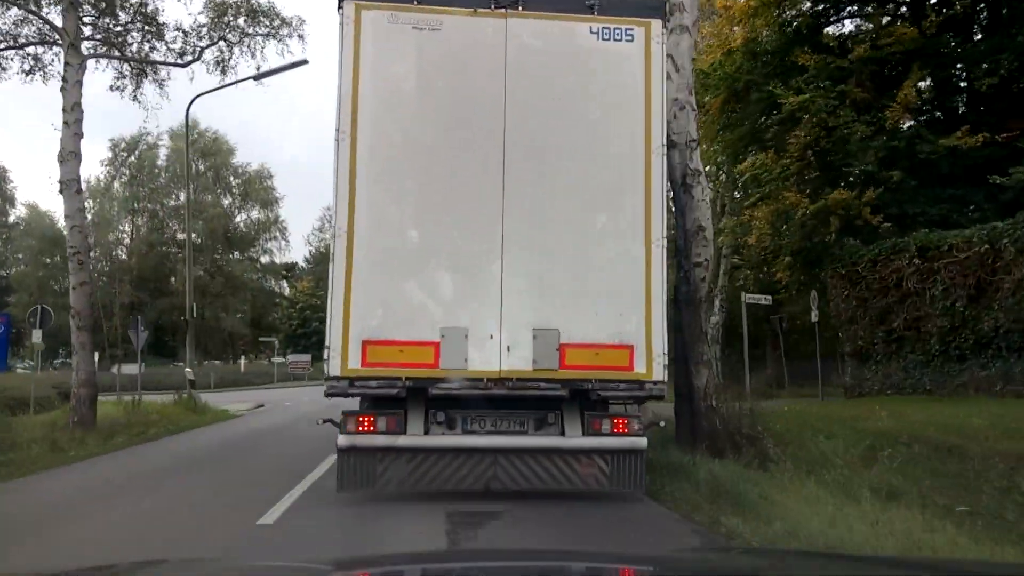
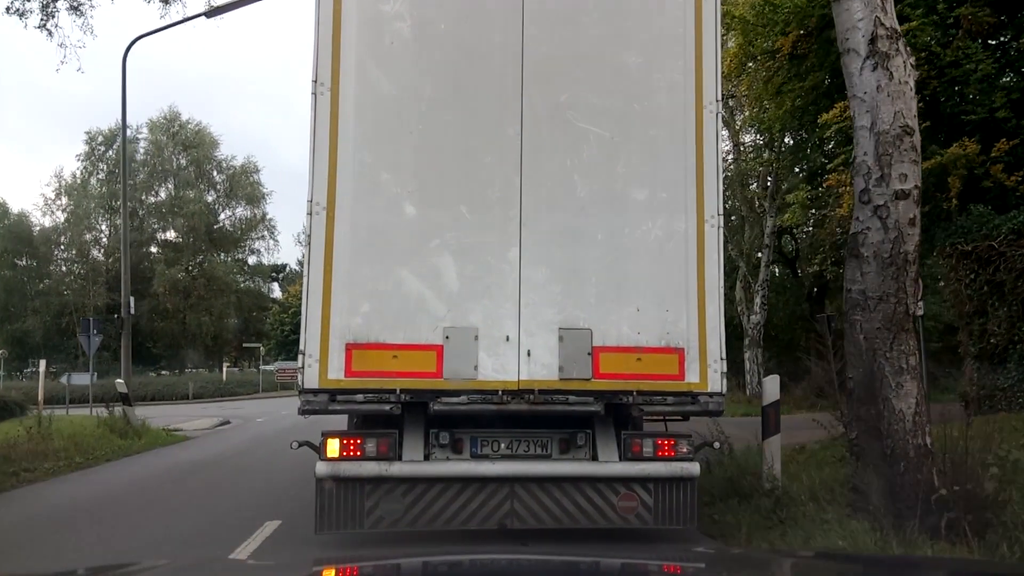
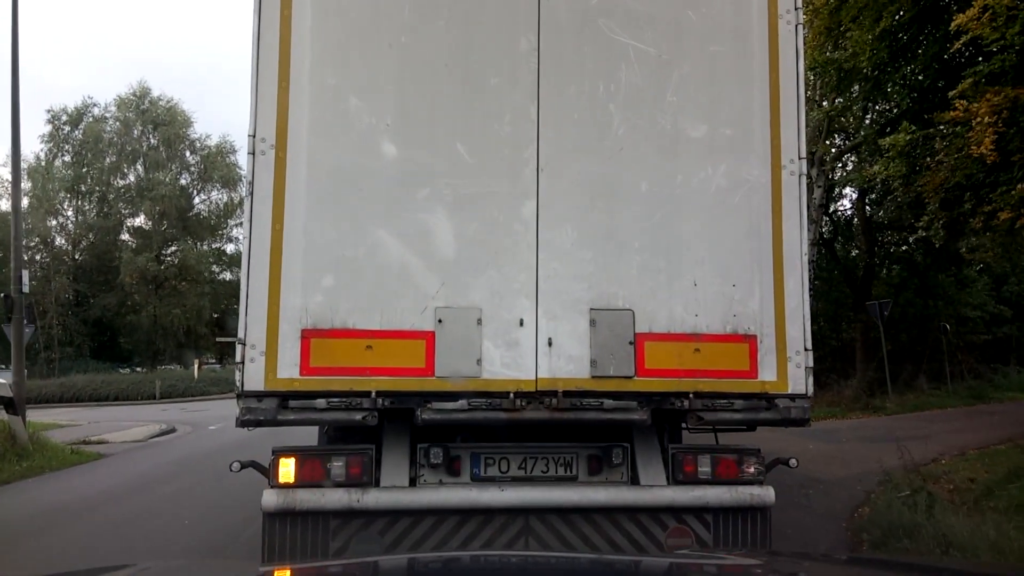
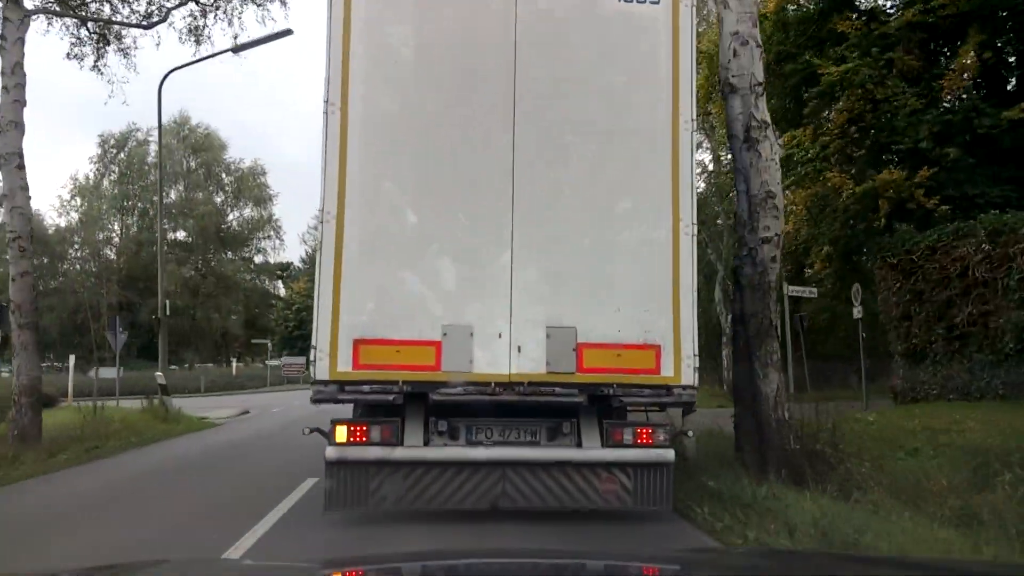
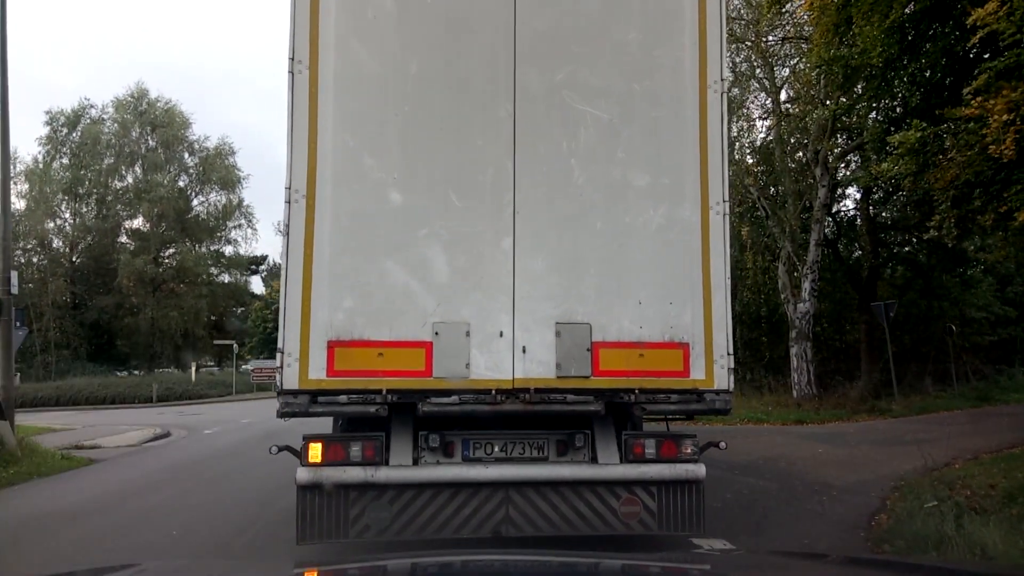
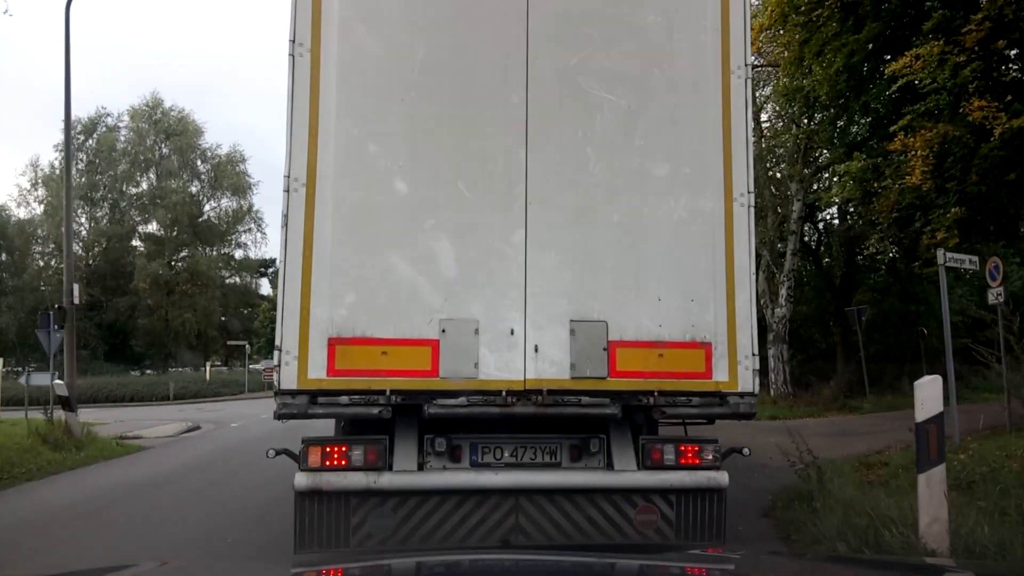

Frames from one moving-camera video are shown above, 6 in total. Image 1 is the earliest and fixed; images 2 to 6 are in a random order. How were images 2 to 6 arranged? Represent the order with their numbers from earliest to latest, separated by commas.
4, 2, 6, 3, 5
